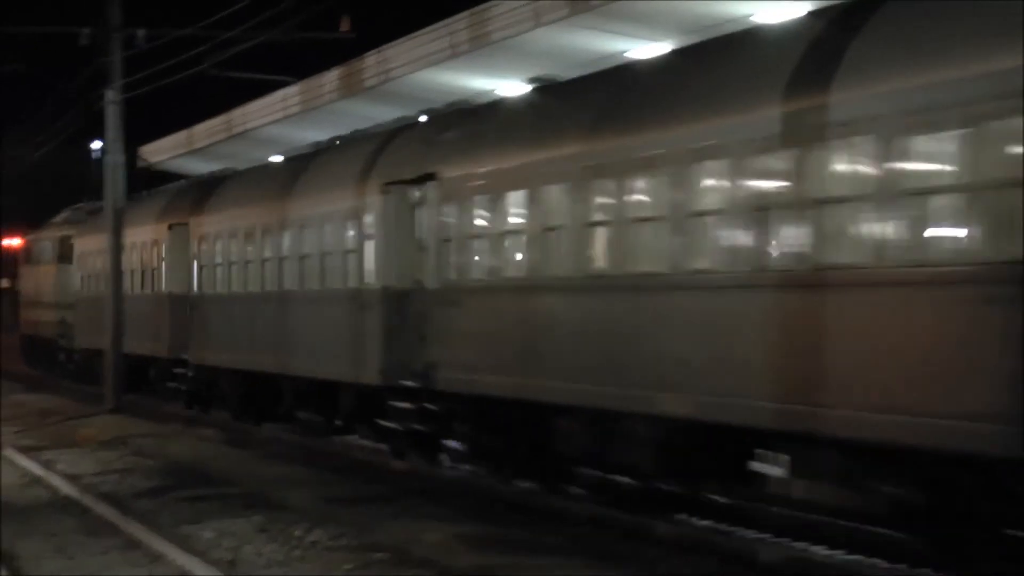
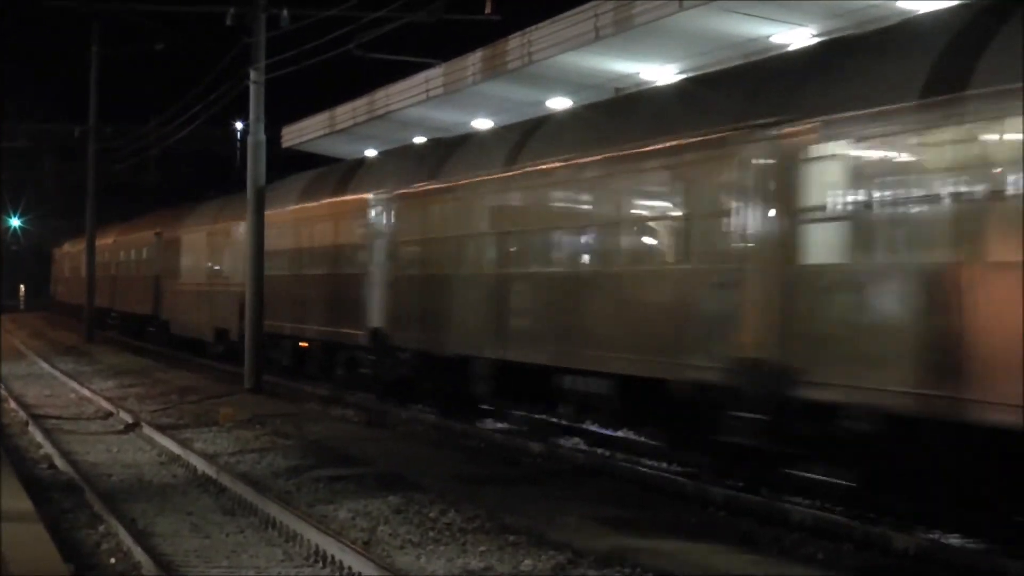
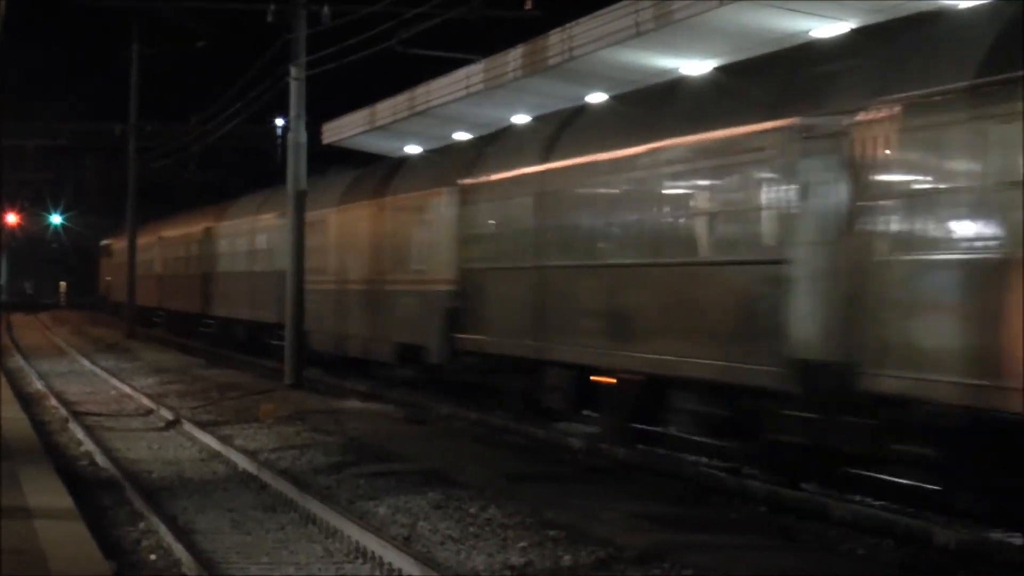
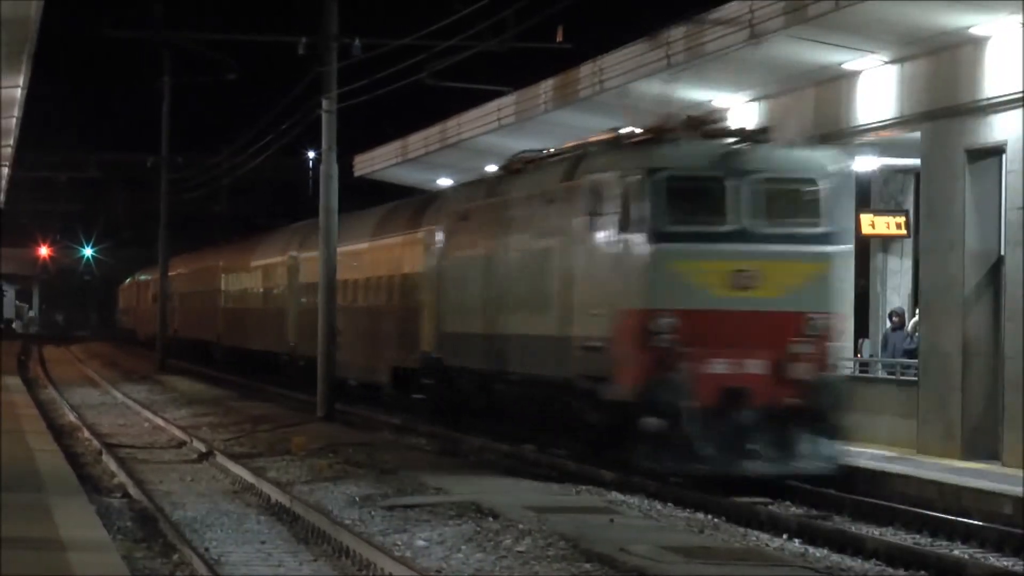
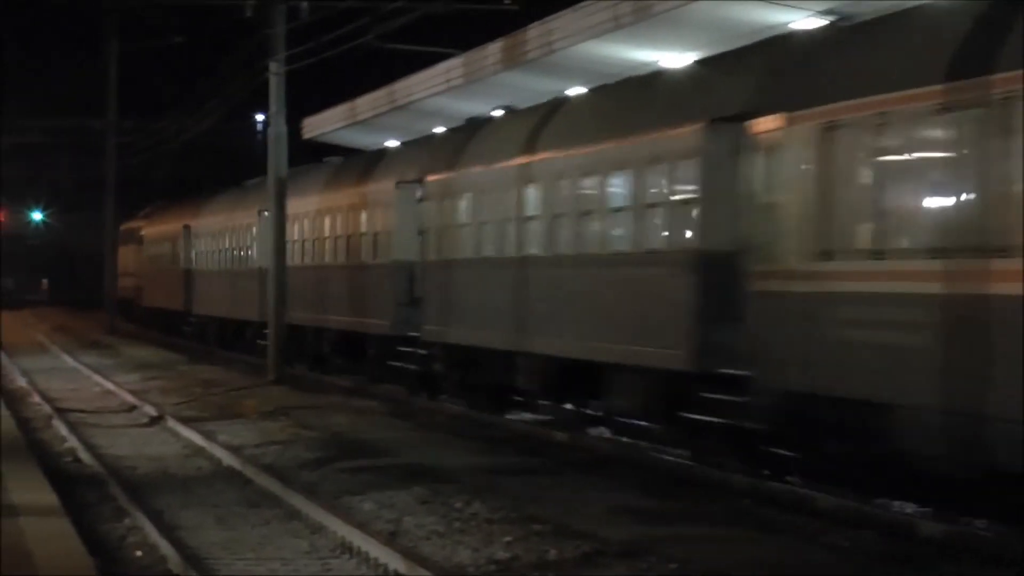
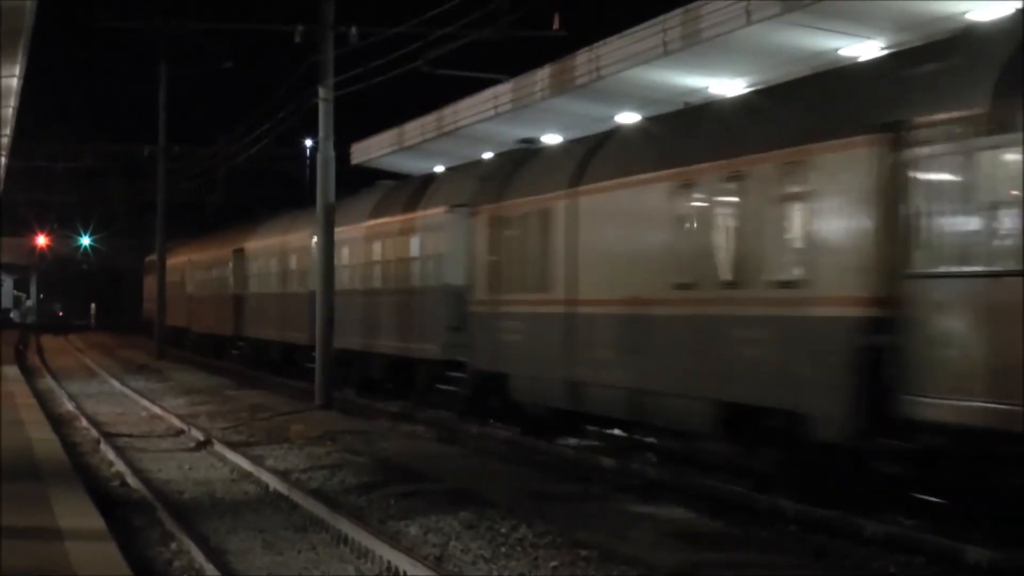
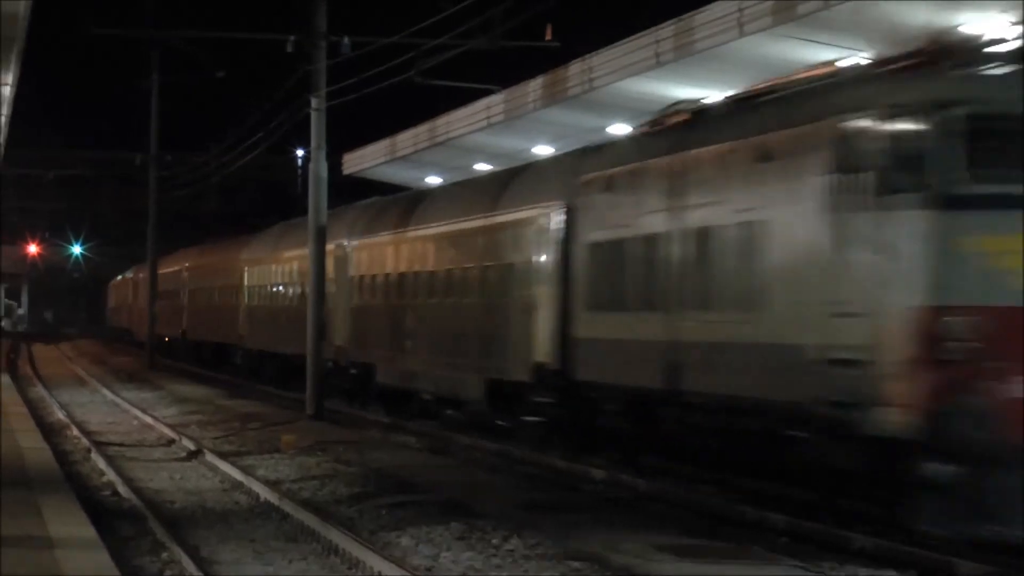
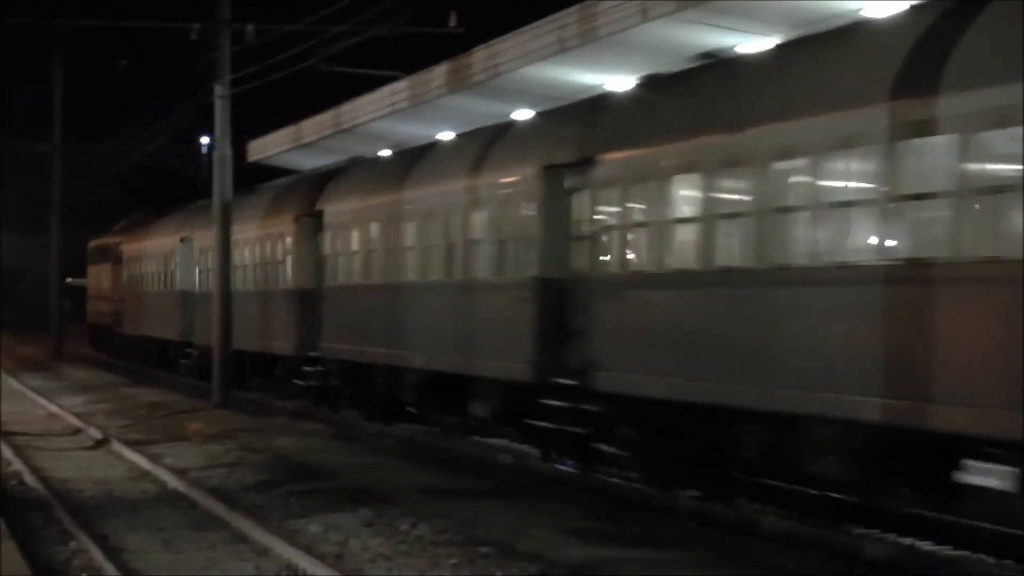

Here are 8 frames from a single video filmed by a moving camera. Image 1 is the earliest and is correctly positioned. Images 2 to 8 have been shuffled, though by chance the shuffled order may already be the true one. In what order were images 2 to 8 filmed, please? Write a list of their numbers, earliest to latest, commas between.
8, 5, 6, 3, 2, 7, 4
